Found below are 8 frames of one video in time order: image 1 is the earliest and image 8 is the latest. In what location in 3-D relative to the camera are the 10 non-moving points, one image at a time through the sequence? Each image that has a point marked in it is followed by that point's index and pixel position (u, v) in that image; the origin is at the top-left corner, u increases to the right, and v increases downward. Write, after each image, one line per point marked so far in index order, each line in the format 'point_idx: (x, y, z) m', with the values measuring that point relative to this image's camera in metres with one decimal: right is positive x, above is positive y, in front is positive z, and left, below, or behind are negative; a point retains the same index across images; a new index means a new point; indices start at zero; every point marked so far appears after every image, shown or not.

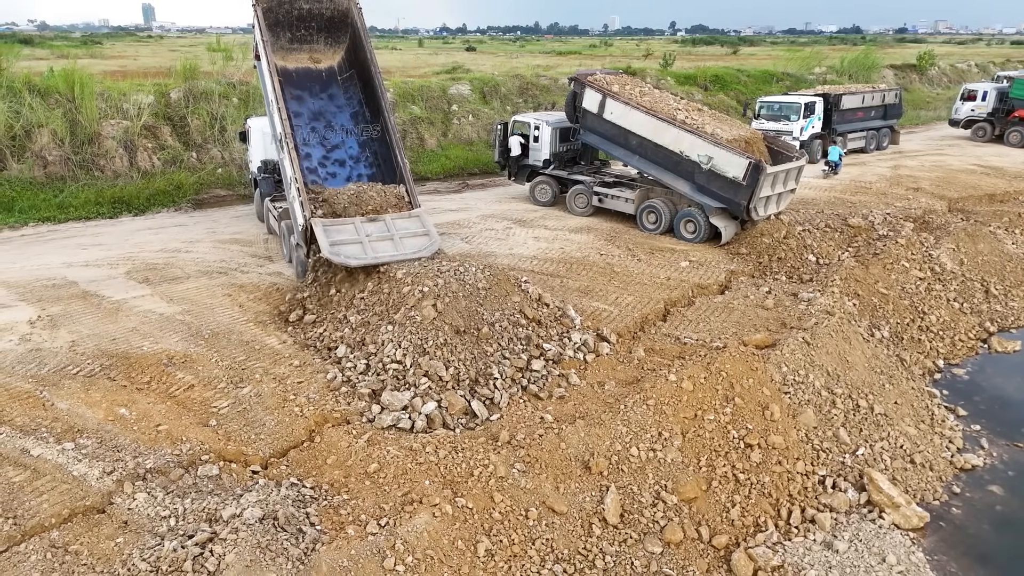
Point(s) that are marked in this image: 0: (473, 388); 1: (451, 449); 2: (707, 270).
0: (-0.4, -1.0, +6.6) m
1: (-0.5, -1.4, +5.9) m
2: (+2.8, +0.3, +10.0) m
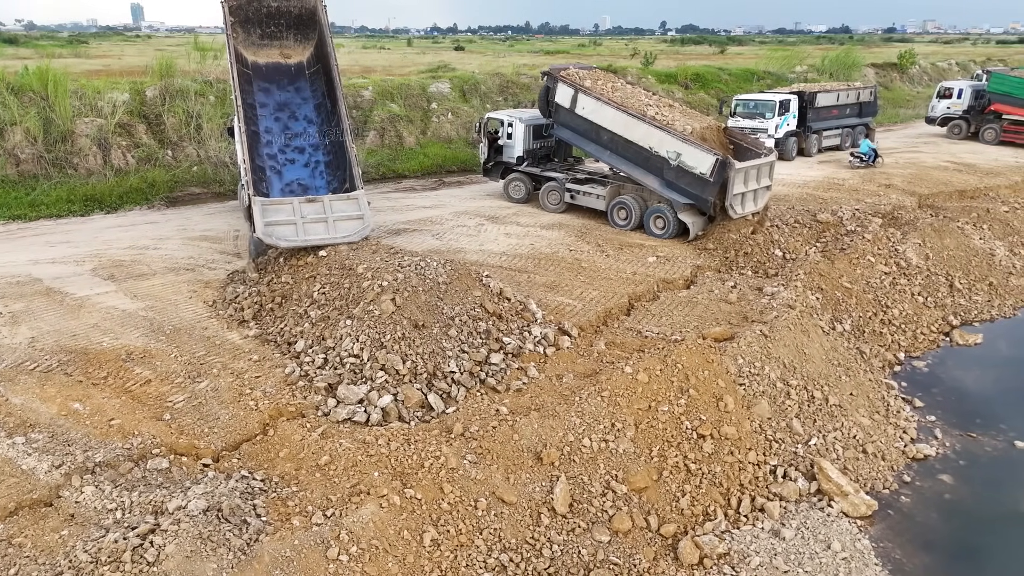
0: (-0.8, -0.9, +6.6) m
1: (-1.0, -1.3, +5.9) m
2: (+2.4, +0.3, +10.1) m
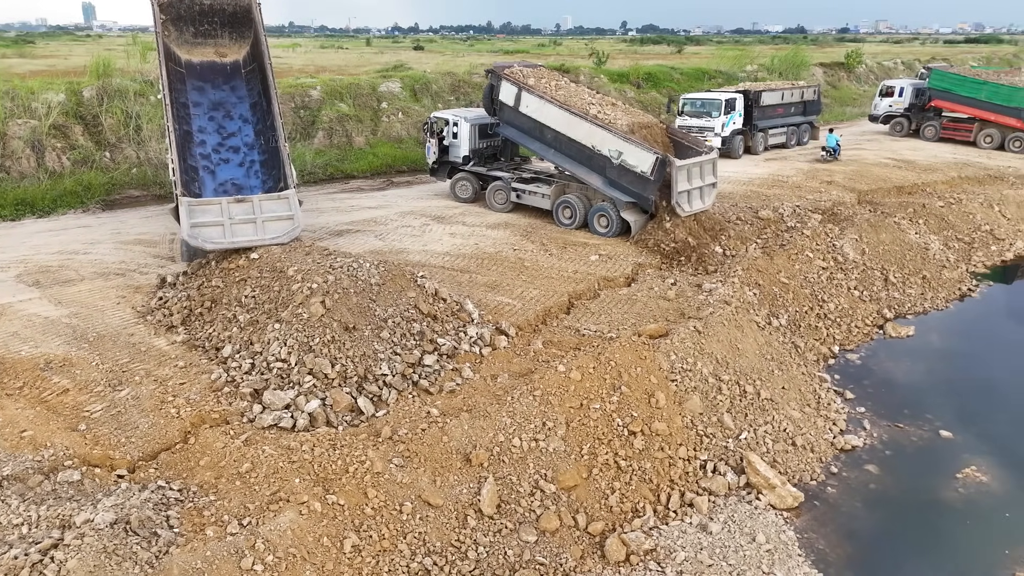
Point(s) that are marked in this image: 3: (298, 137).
0: (-1.5, -0.9, +6.5) m
1: (-1.6, -1.4, +5.8) m
2: (+1.5, +0.4, +10.1) m
3: (-5.3, +3.8, +17.0) m
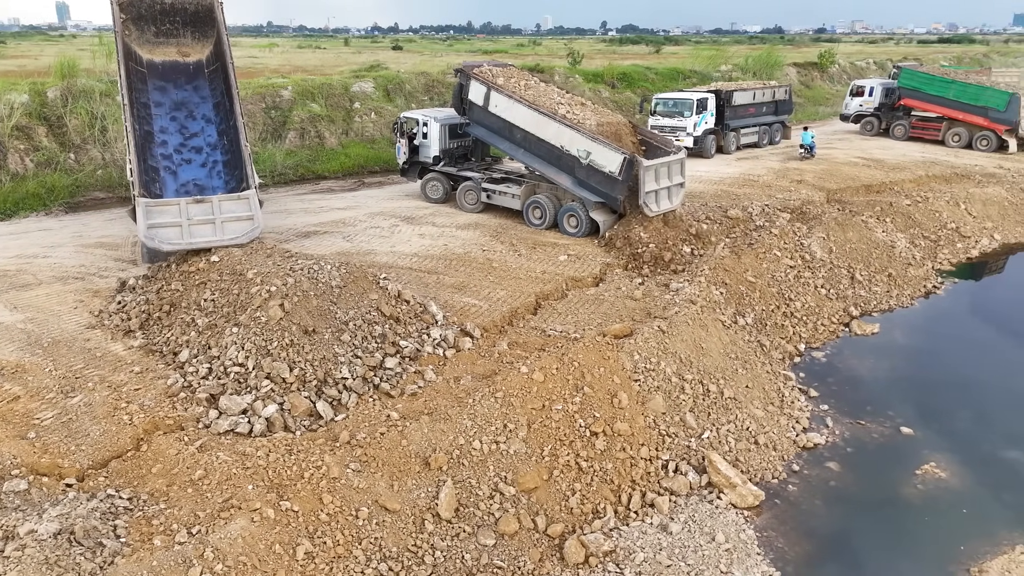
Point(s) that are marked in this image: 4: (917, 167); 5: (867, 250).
0: (-1.8, -1.0, +6.5) m
1: (-1.9, -1.4, +5.7) m
2: (+1.1, +0.4, +10.1) m
3: (-6.0, +3.7, +16.8) m
4: (+9.7, +2.9, +16.3) m
5: (+6.0, +0.6, +11.5) m
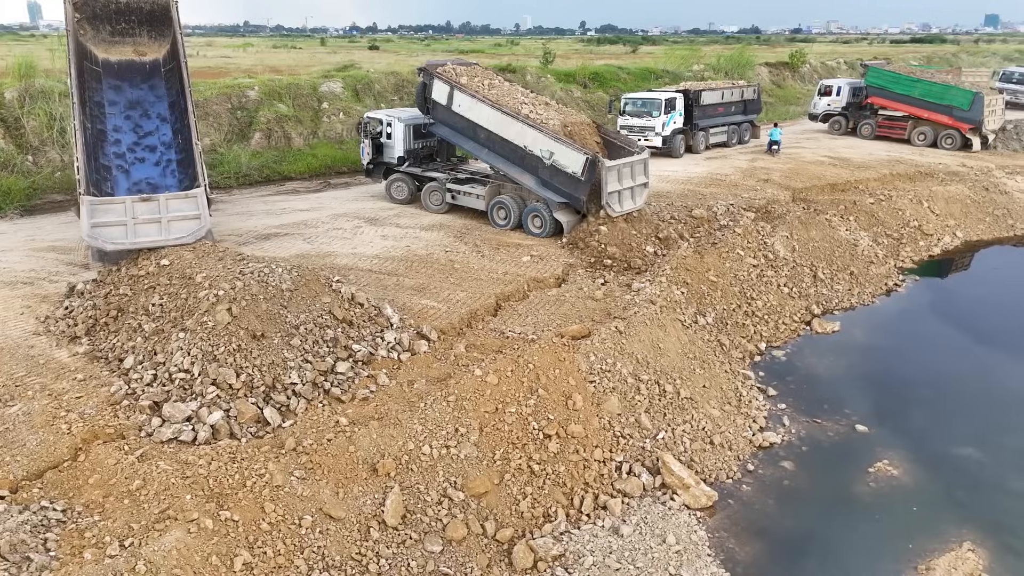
0: (-2.3, -1.0, +6.3) m
1: (-2.3, -1.4, +5.6) m
2: (+0.5, +0.4, +10.1) m
3: (-6.8, +3.7, +16.5) m
4: (+9.0, +3.0, +16.5) m
5: (+5.4, +0.7, +11.5) m
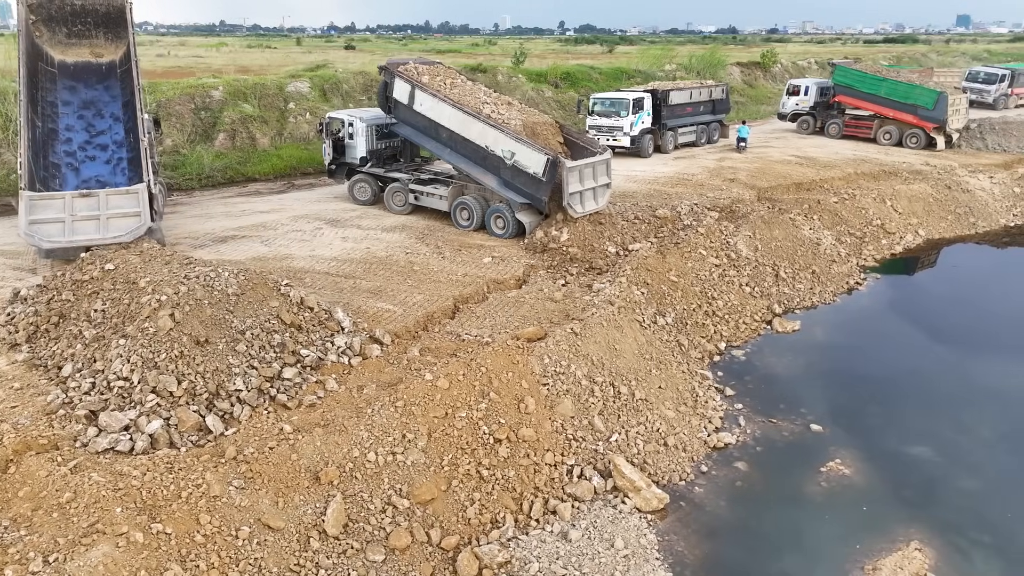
0: (-2.7, -1.0, +6.2) m
1: (-2.8, -1.5, +5.4) m
2: (-0.1, +0.3, +10.0) m
3: (-7.5, +3.6, +16.3) m
4: (+8.2, +3.0, +16.6) m
5: (+4.8, +0.7, +11.6) m
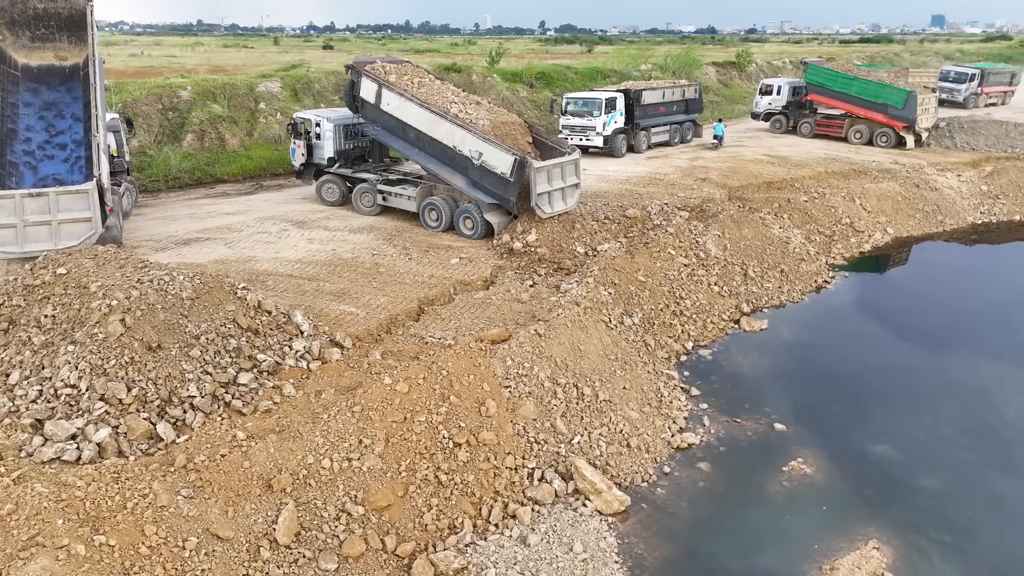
0: (-3.1, -1.1, +6.0) m
1: (-3.1, -1.5, +5.3) m
2: (-0.5, +0.3, +9.9) m
3: (-8.2, +3.5, +16.0) m
4: (+7.6, +3.1, +16.7) m
5: (+4.3, +0.7, +11.6) m
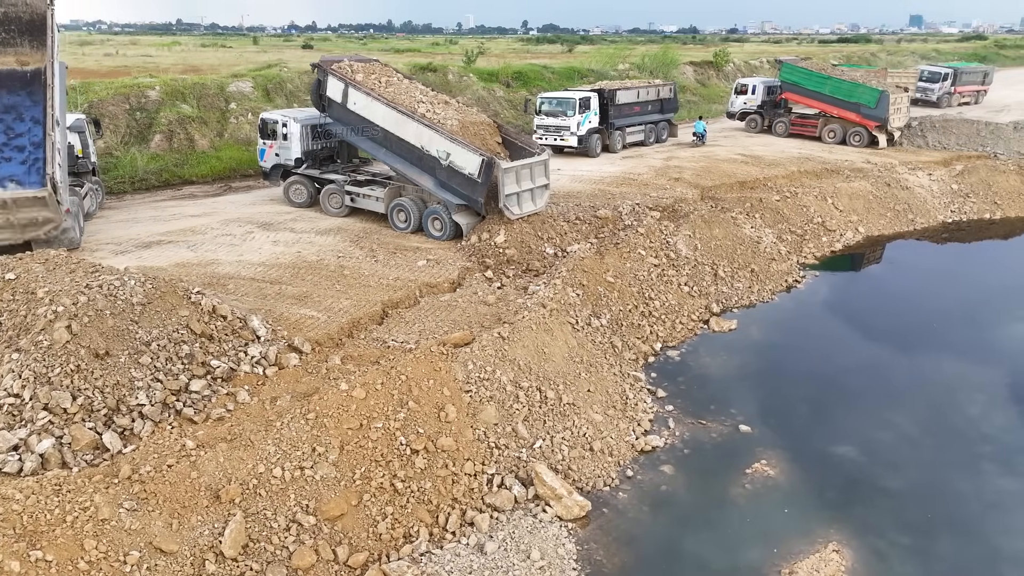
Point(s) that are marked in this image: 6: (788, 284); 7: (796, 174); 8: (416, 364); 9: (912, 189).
0: (-3.5, -1.1, +5.9) m
1: (-3.5, -1.6, +5.1) m
2: (-1.0, +0.3, +9.8) m
3: (-8.8, +3.4, +15.7) m
4: (+7.0, +3.1, +16.8) m
5: (+3.8, +0.7, +11.6) m
6: (+4.6, +0.1, +11.3) m
7: (+6.6, +2.7, +15.7) m
8: (-1.0, -0.8, +6.8) m
9: (+8.9, +2.2, +15.2) m
